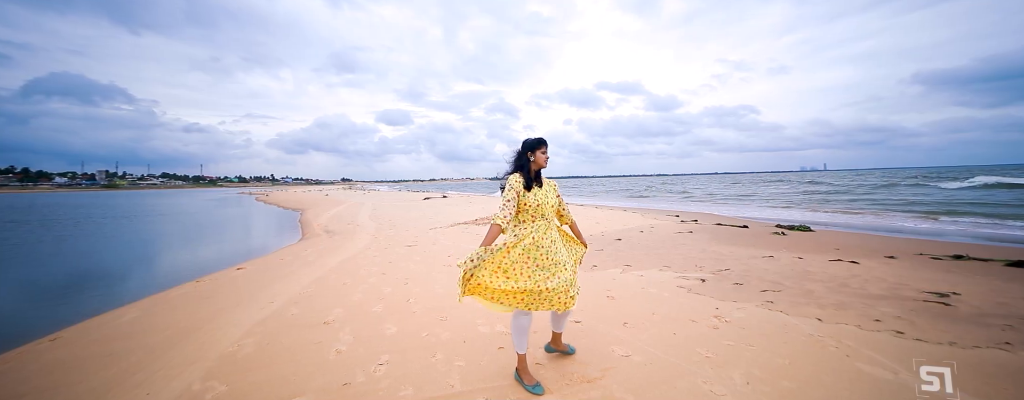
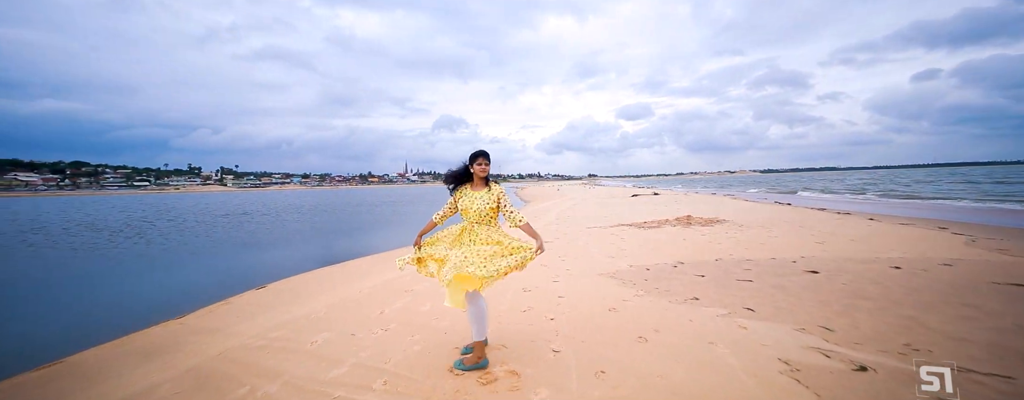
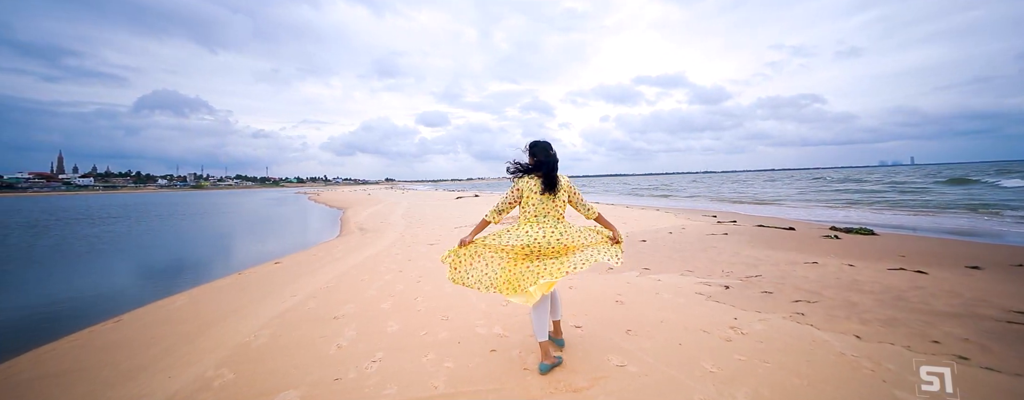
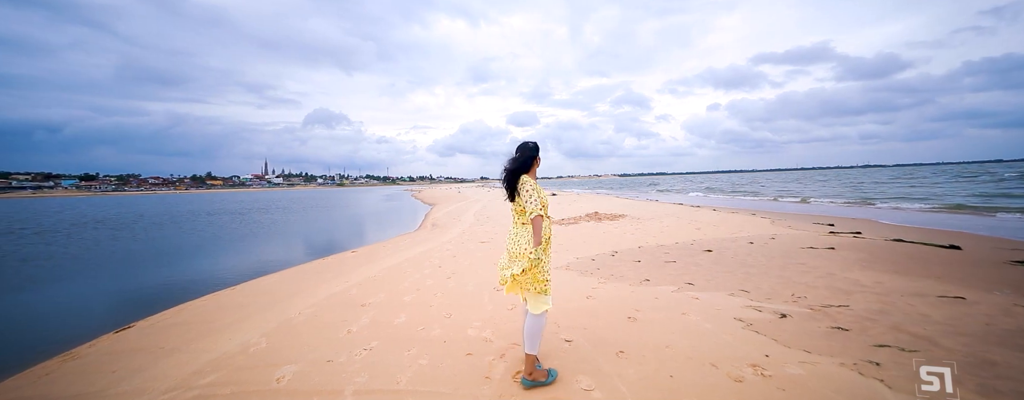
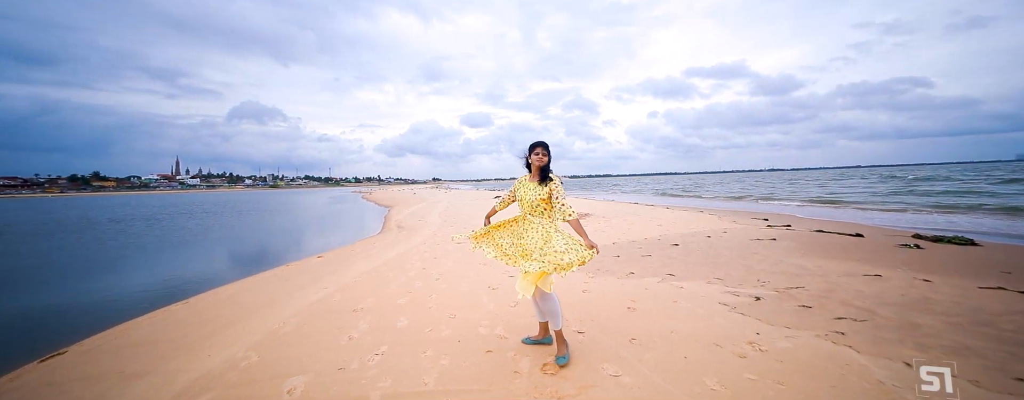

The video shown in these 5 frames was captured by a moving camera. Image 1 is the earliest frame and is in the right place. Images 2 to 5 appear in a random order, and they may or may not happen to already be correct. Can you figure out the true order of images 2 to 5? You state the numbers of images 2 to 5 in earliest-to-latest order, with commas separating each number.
3, 5, 4, 2
